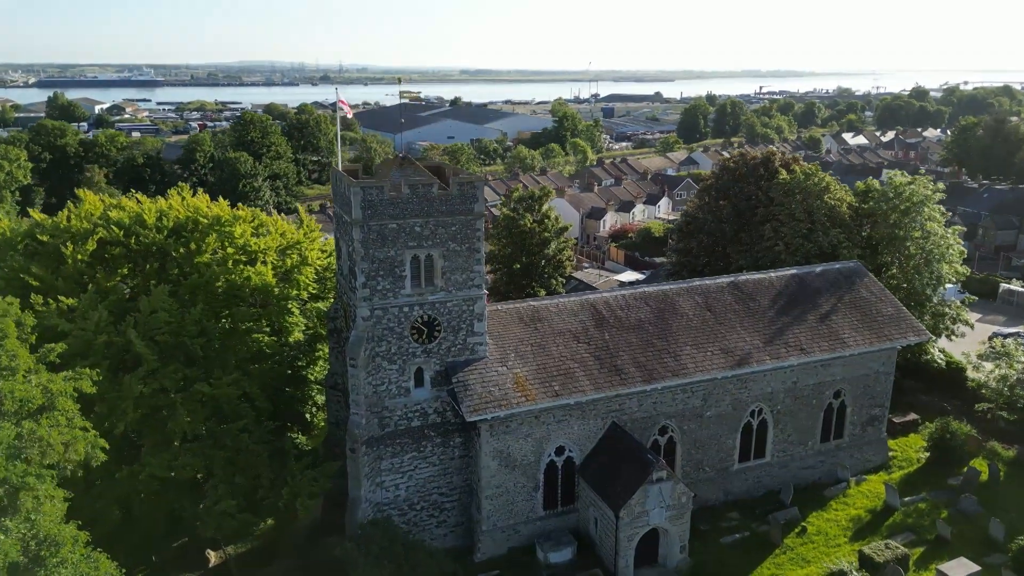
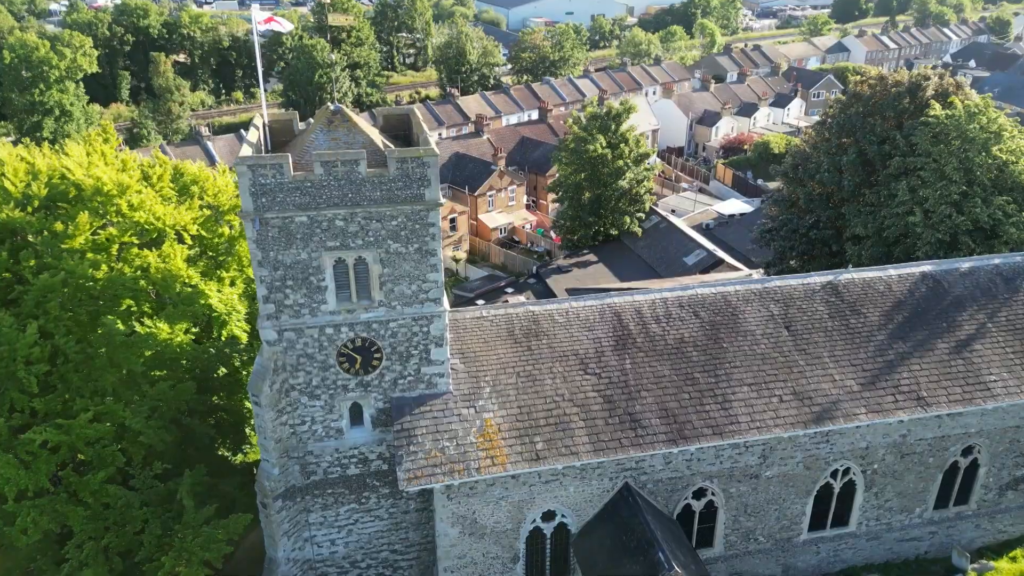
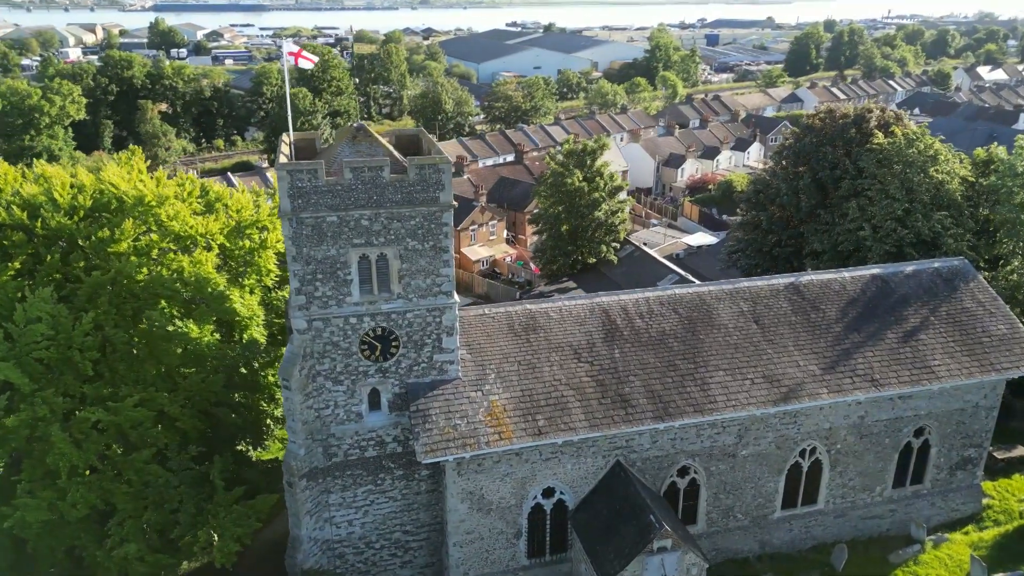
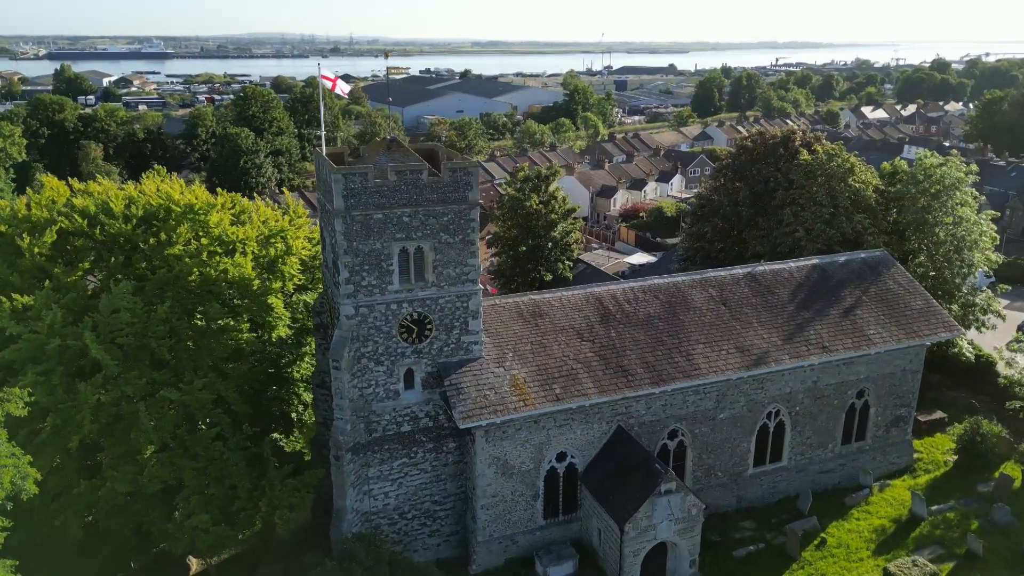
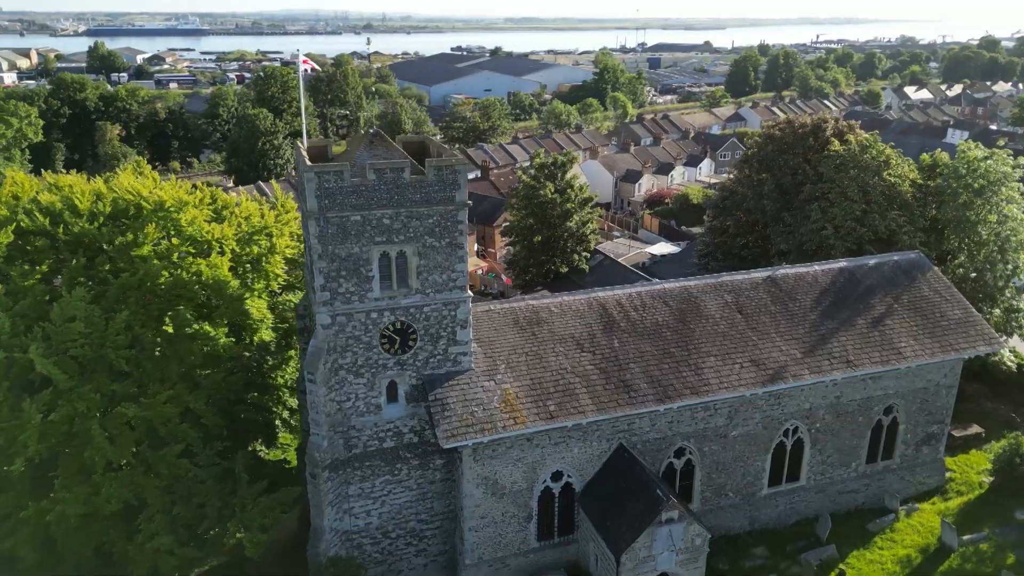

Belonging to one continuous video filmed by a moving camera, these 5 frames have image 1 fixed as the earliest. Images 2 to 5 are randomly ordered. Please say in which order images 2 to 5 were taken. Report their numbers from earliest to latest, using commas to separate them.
4, 5, 3, 2
